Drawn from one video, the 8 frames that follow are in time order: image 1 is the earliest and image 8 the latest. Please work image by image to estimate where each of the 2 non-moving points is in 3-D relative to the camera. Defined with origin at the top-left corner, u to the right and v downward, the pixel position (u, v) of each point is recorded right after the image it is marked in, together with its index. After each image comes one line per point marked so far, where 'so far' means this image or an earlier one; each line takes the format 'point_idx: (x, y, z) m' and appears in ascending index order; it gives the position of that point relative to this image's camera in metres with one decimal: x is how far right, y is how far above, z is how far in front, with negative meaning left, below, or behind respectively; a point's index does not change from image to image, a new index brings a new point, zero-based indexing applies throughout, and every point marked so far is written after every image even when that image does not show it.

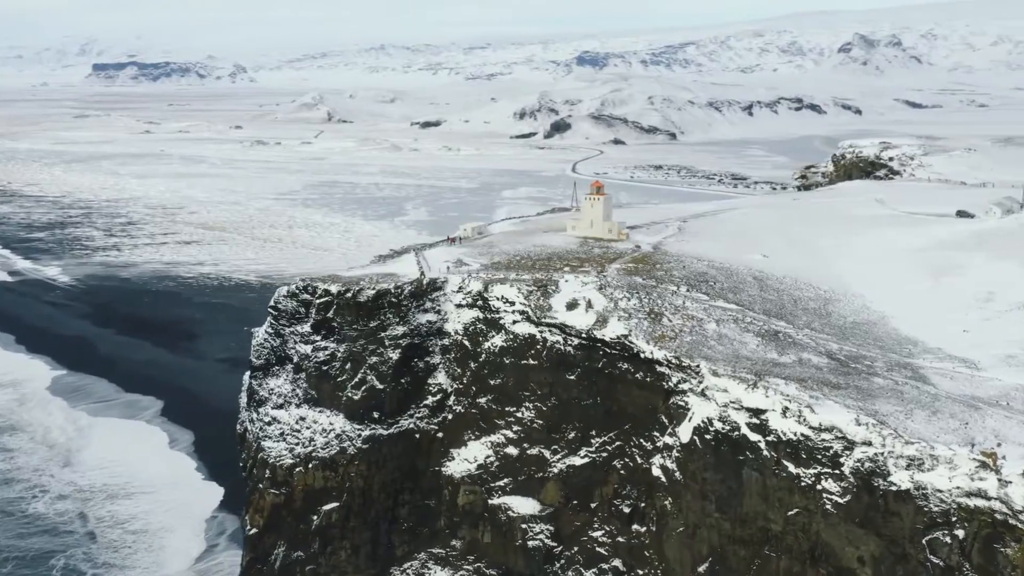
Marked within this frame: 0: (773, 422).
0: (+6.9, -3.4, +19.1) m
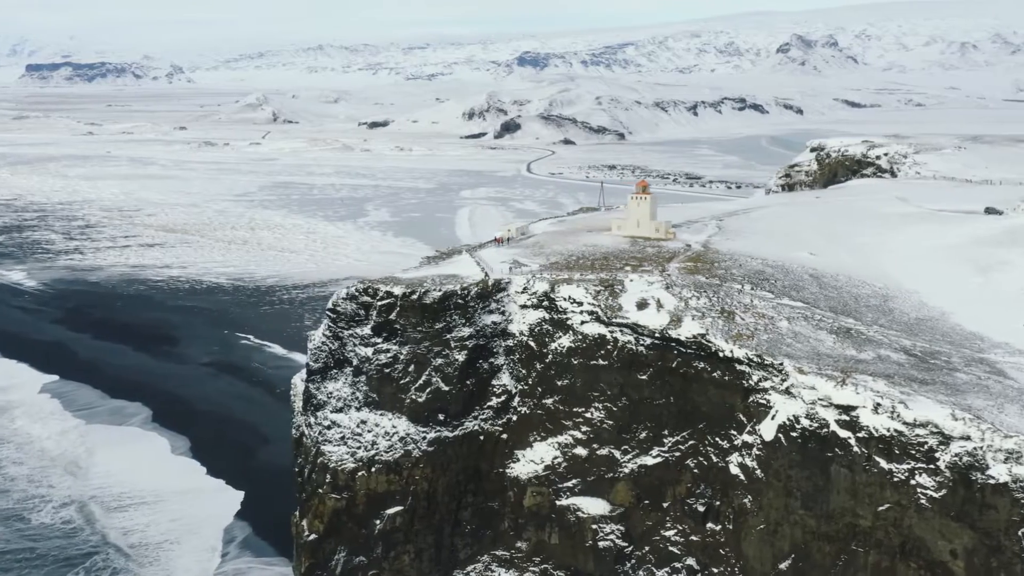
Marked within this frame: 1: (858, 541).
0: (+9.1, -3.3, +19.1) m
1: (+8.7, -6.4, +19.1) m
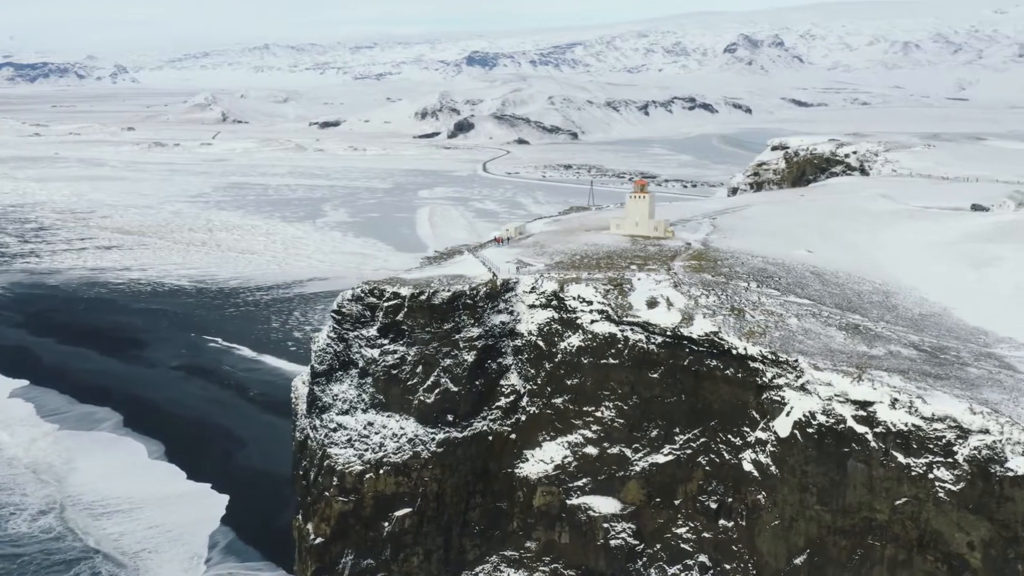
0: (+9.6, -3.2, +19.3) m
1: (+9.2, -6.3, +19.2) m
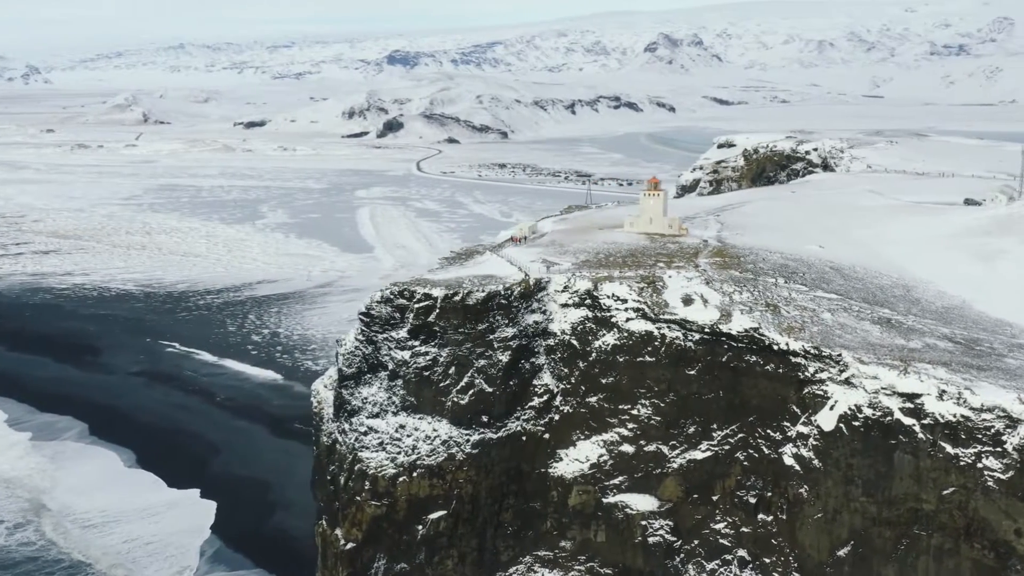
0: (+10.9, -3.1, +19.7) m
1: (+10.6, -6.1, +19.6) m
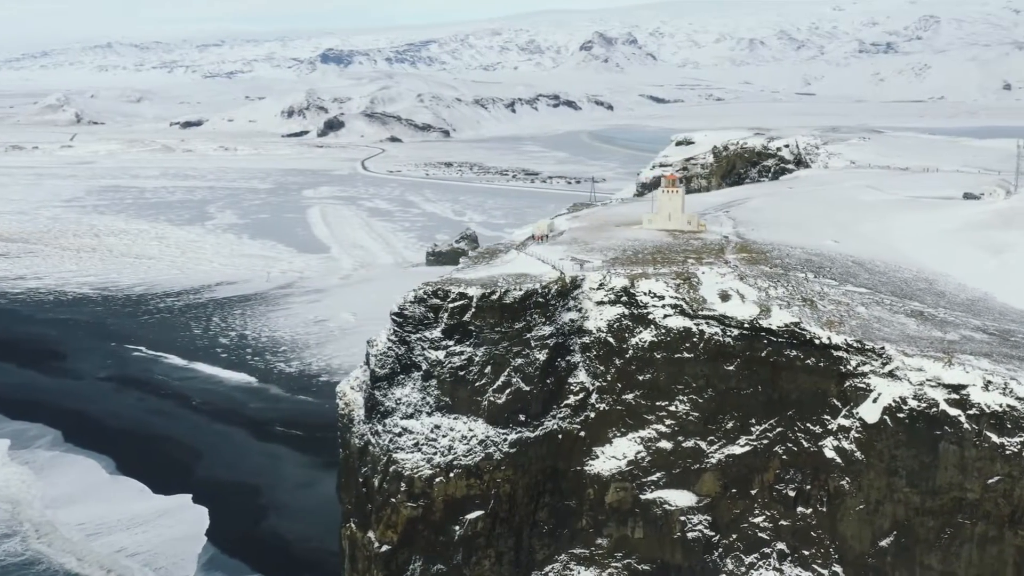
0: (+12.3, -2.9, +20.1) m
1: (+12.0, -6.0, +20.0) m
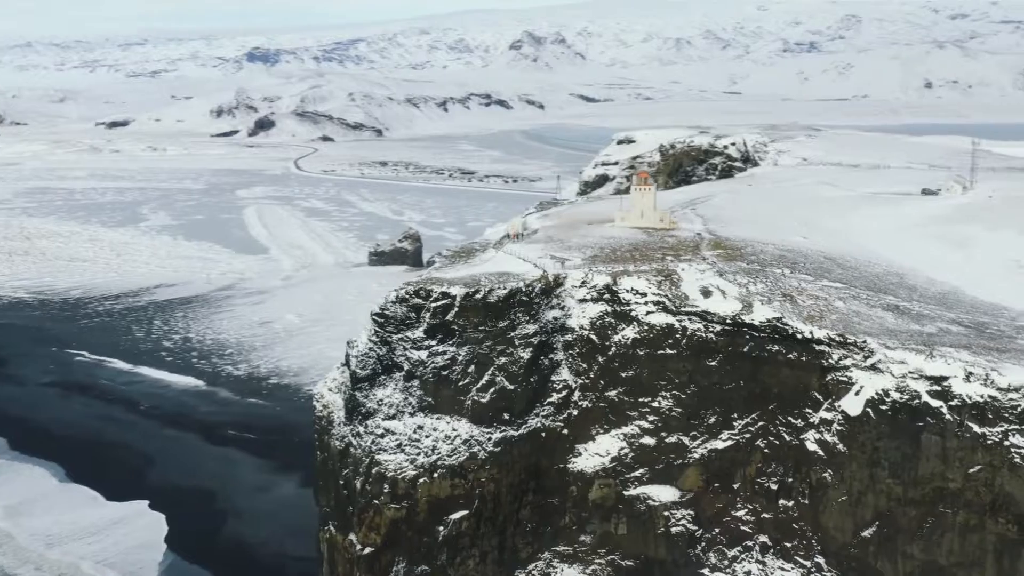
0: (+11.9, -2.7, +20.5) m
1: (+11.7, -5.8, +20.4) m
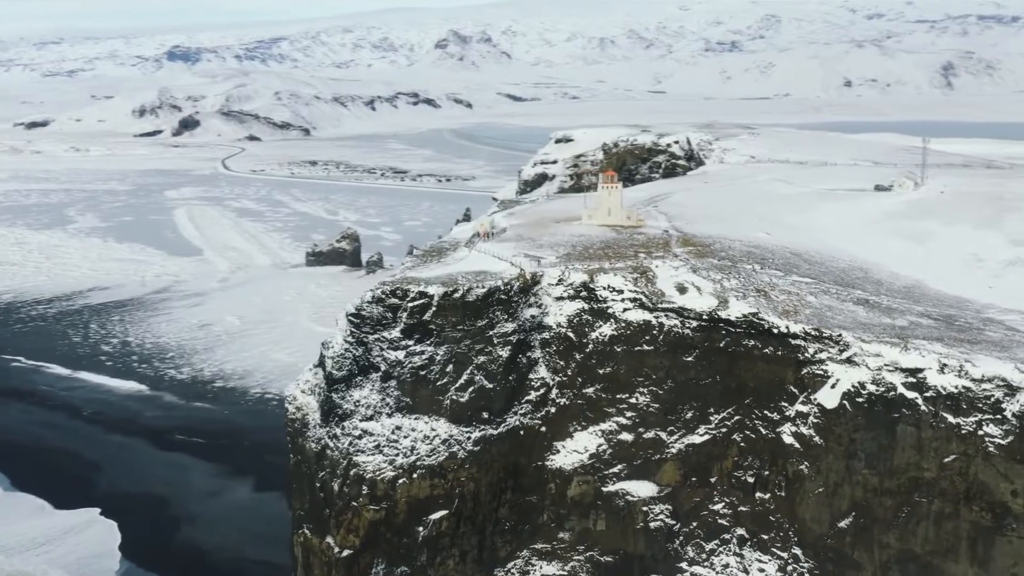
0: (+11.4, -2.5, +20.9) m
1: (+11.2, -5.6, +20.8) m
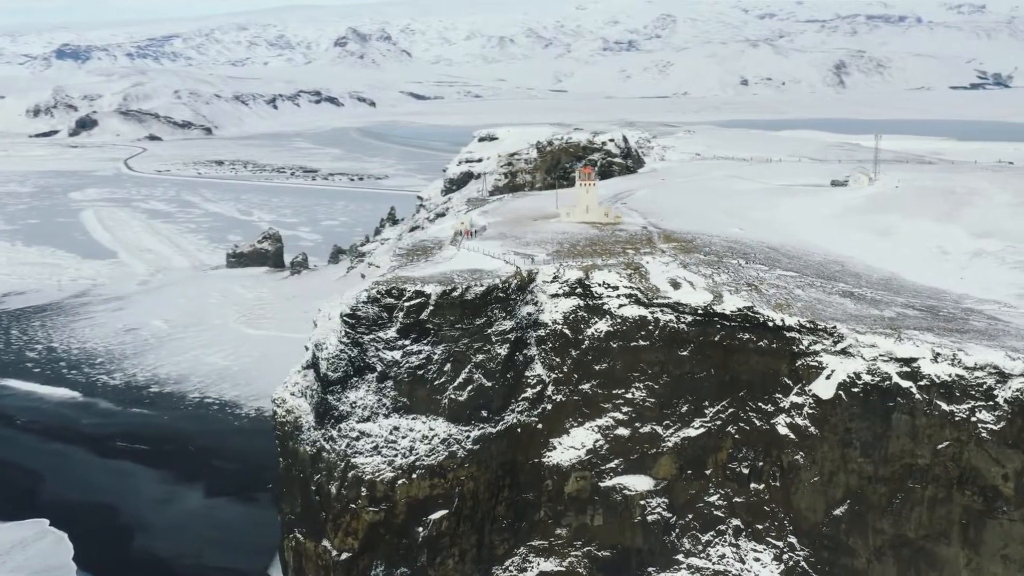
0: (+11.5, -2.3, +21.6) m
1: (+11.4, -5.4, +21.5) m
